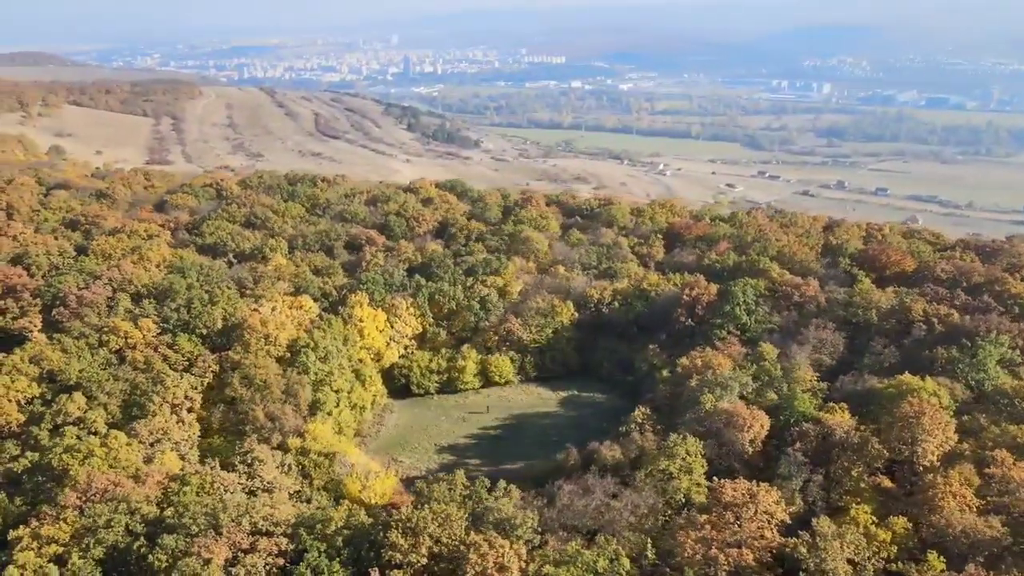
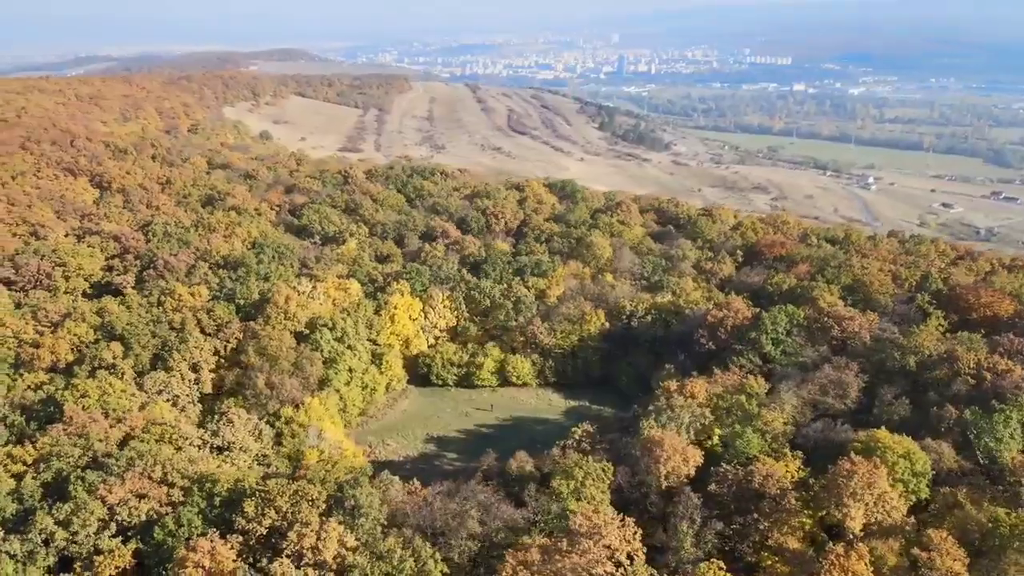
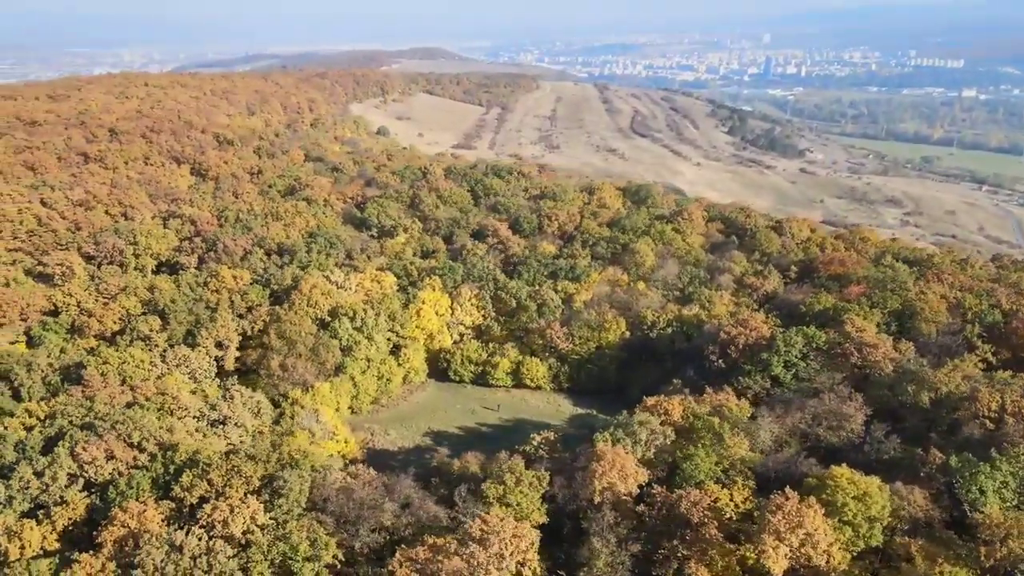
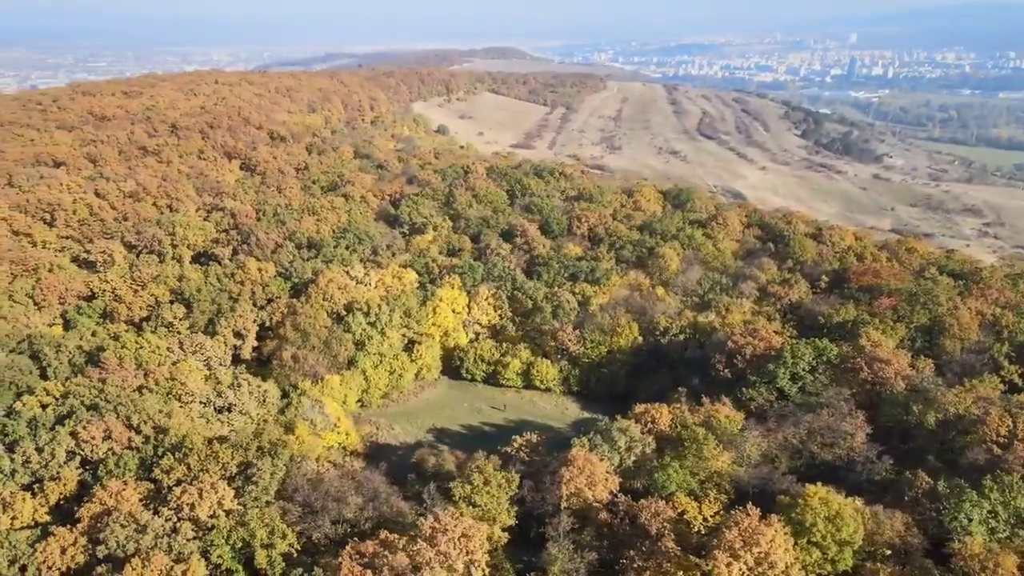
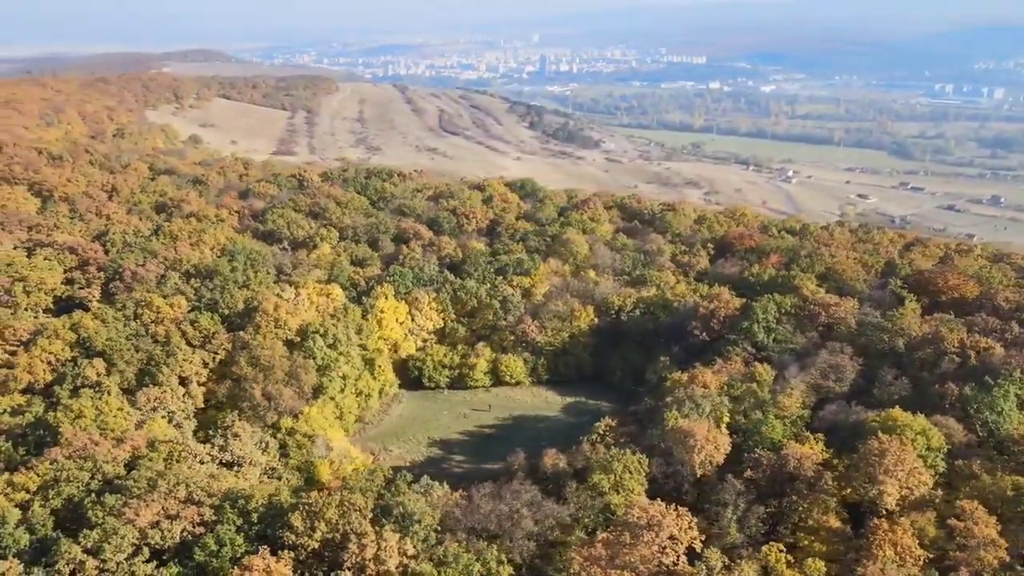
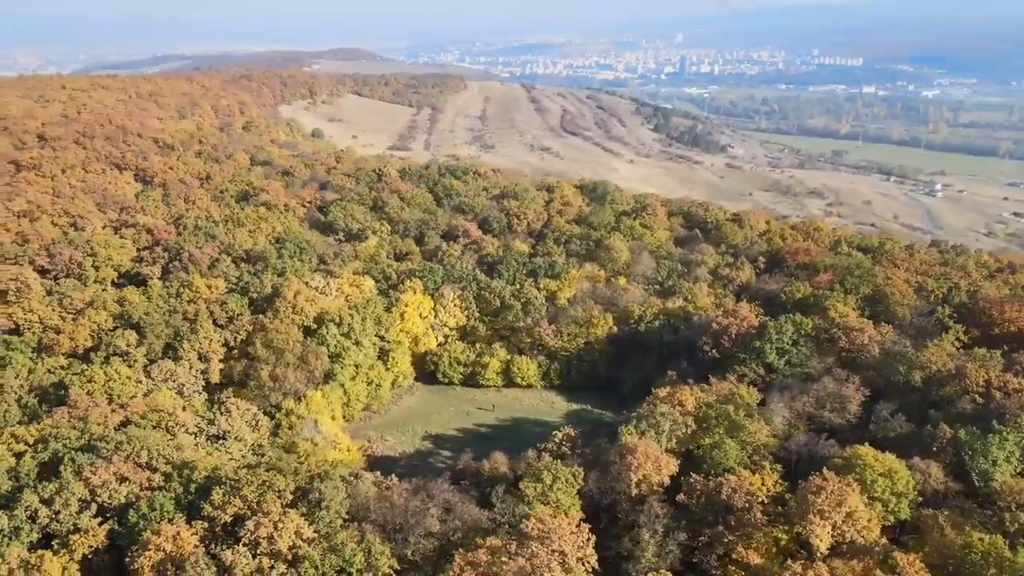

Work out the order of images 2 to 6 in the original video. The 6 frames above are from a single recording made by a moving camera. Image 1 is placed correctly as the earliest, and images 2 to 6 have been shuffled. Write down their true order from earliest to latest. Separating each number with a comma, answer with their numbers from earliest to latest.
5, 2, 6, 3, 4
